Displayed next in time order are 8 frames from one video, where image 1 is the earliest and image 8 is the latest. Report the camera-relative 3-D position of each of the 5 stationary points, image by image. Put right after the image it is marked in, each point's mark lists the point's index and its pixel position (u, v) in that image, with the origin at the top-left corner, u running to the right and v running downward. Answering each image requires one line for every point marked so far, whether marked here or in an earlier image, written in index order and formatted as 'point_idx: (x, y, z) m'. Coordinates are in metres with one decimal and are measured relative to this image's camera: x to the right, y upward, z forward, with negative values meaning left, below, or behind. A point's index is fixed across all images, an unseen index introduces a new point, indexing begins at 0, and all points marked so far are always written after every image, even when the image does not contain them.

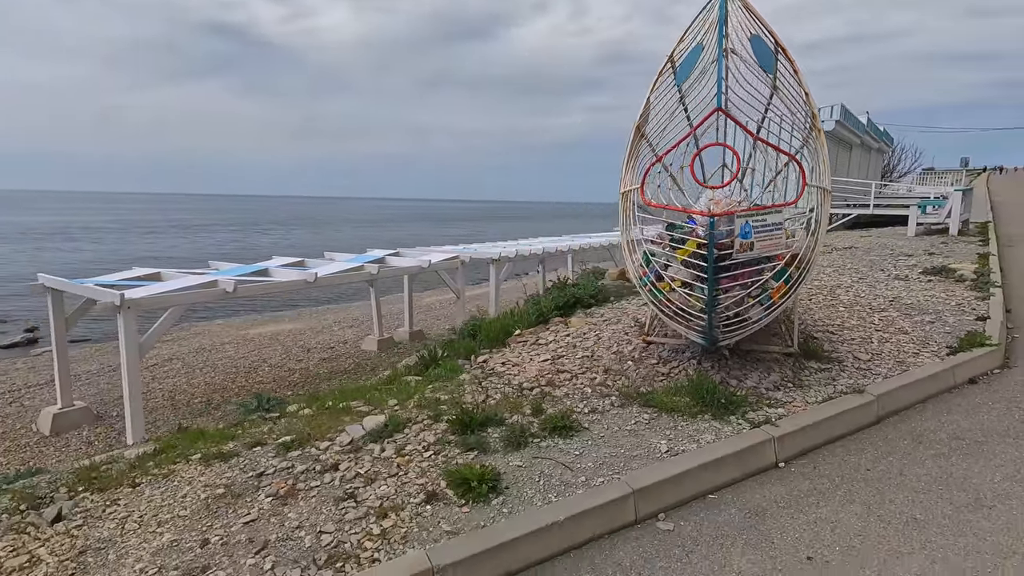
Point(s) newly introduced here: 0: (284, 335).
0: (-8.4, -1.8, +19.6) m
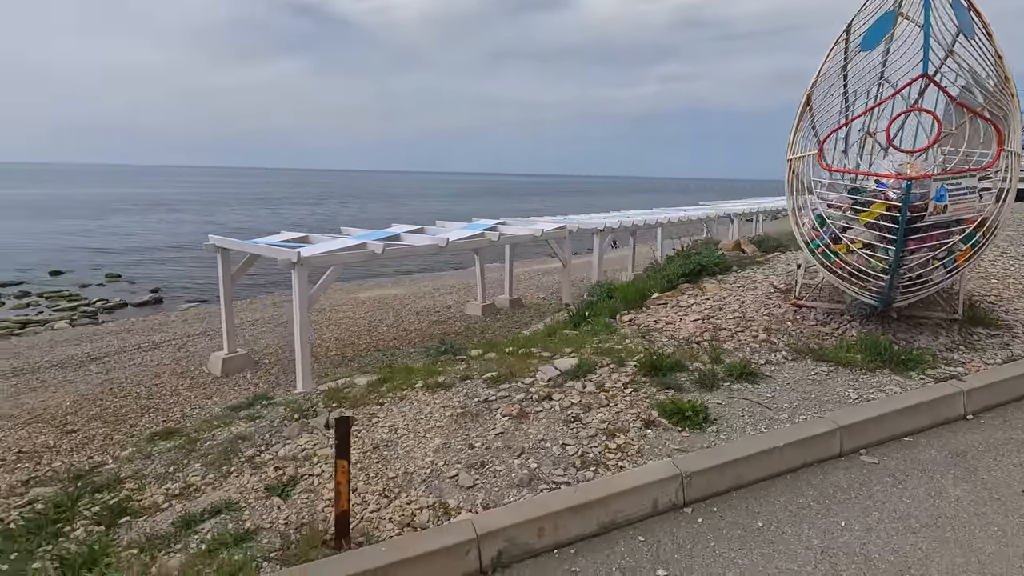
0: (-4.8, -0.5, +21.0) m
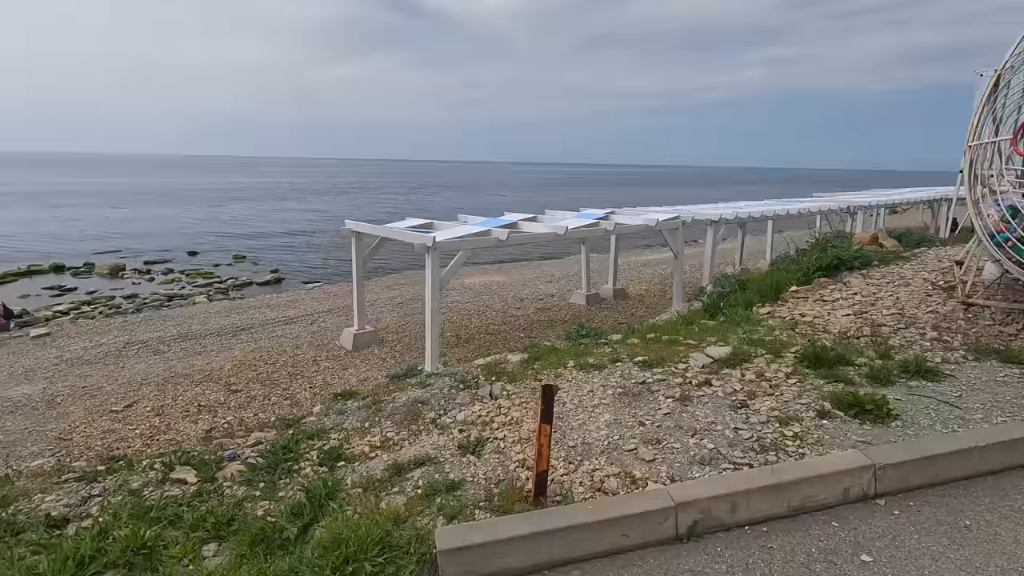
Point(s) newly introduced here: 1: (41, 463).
0: (-0.7, +0.1, +21.7) m
1: (-6.9, -2.6, +7.8) m
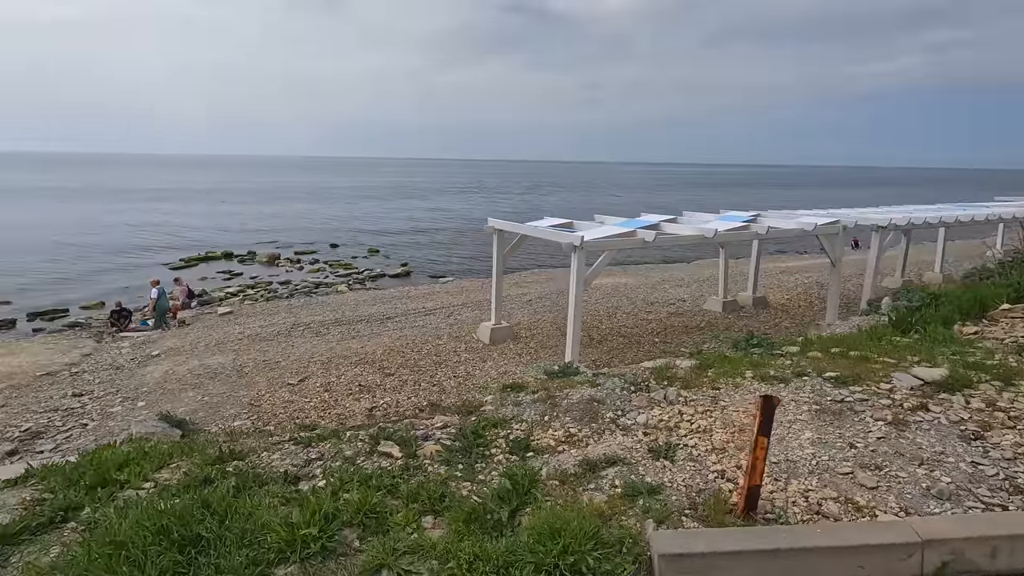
0: (+4.4, 0.0, +21.3) m
1: (-4.6, -2.3, +8.9) m
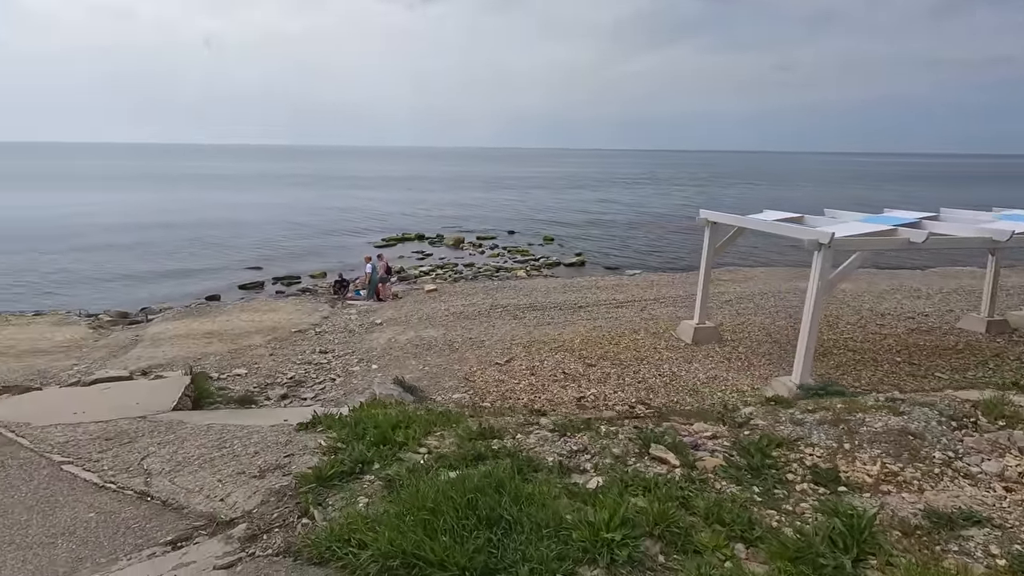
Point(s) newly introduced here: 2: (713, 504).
0: (+11.4, -0.2, +18.5) m
1: (-0.9, -1.9, +9.4) m
2: (+1.3, -1.5, +3.5) m
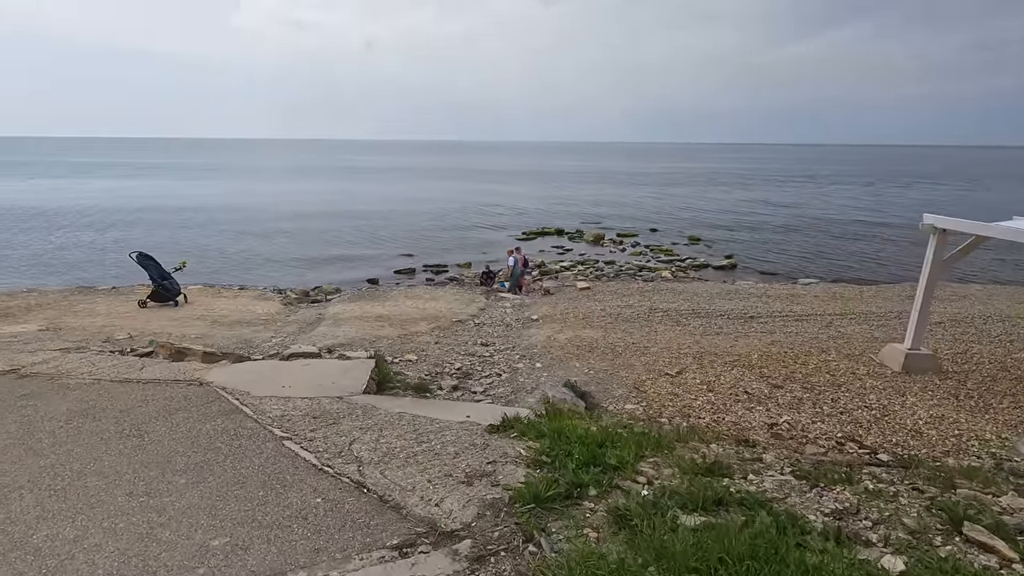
0: (+16.2, -1.0, +14.7) m
1: (+2.0, -2.0, +8.8) m
2: (+2.8, -1.7, +2.5) m
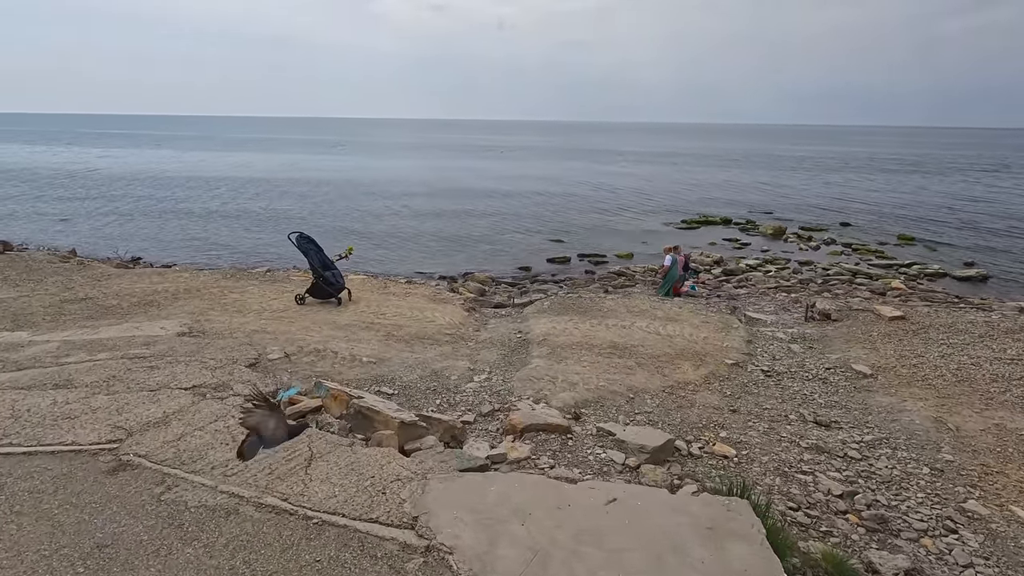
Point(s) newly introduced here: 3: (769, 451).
0: (+21.3, -2.7, +5.8) m
1: (+6.1, -2.8, +3.0) m
2: (+5.6, -2.7, -3.3) m
3: (+3.2, -2.0, +6.7) m
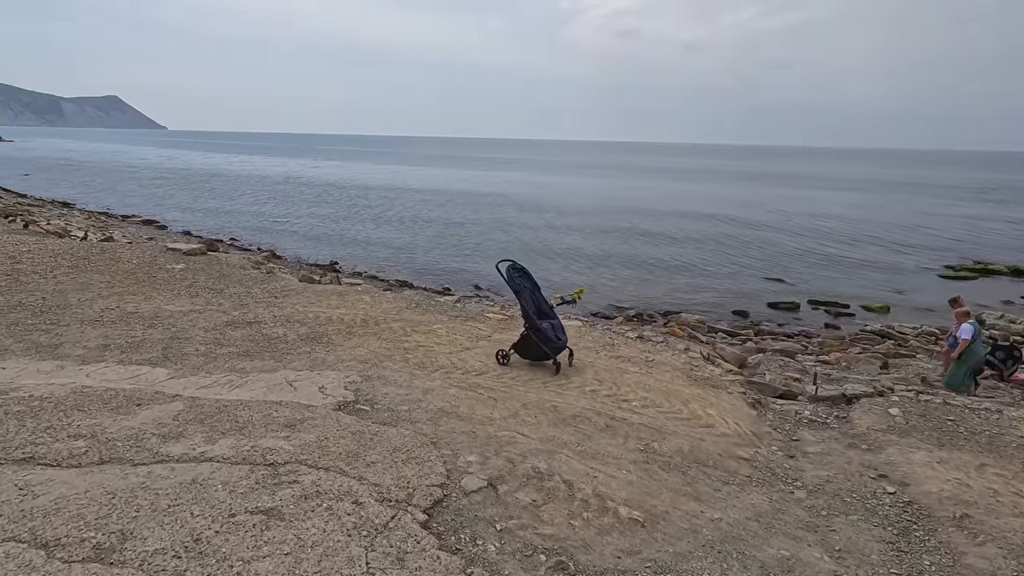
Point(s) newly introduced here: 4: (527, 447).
0: (+22.6, -5.6, -5.4) m
1: (+7.3, -4.2, -3.5) m
2: (+5.0, -3.7, -9.4) m
3: (+5.7, -3.3, +0.8) m
4: (+0.2, -1.8, +5.9) m
